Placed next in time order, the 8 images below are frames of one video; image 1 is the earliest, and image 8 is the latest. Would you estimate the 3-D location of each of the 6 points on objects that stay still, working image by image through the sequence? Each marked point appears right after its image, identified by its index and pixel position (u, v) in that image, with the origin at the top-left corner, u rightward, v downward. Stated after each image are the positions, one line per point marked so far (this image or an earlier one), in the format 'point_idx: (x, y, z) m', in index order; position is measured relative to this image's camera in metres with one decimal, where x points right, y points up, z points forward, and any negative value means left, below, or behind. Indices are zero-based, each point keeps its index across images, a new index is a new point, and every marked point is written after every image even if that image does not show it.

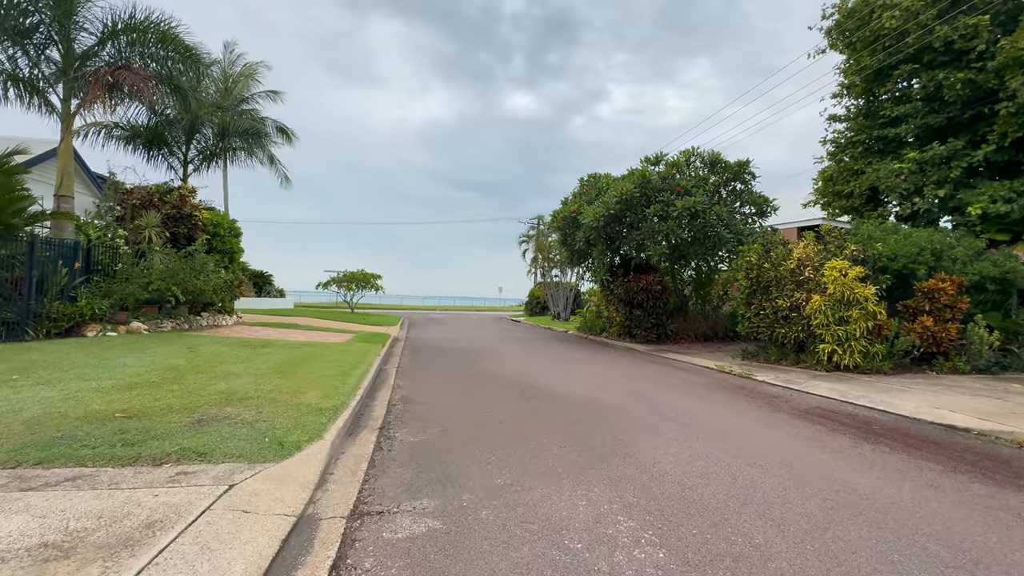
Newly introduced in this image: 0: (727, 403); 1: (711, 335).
0: (+3.6, -1.9, +7.9) m
1: (+7.9, -1.9, +18.4) m
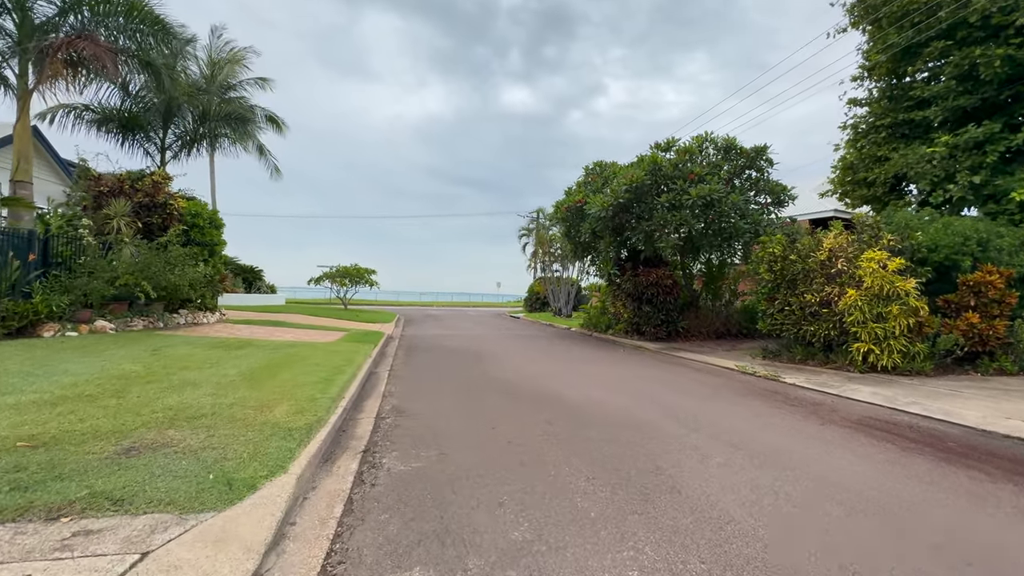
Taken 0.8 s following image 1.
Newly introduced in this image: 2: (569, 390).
0: (+3.8, -1.8, +6.9) m
1: (+8.0, -1.7, +17.4) m
2: (+1.0, -1.8, +8.1) m
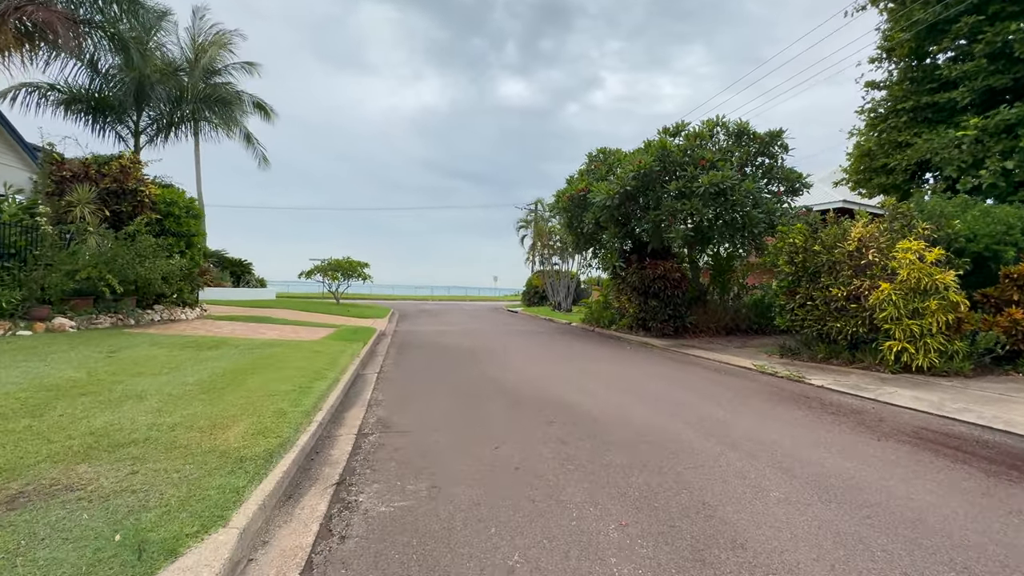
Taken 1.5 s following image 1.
0: (+3.8, -1.7, +6.0) m
1: (+8.0, -1.5, +16.6) m
2: (+1.1, -1.7, +7.2) m
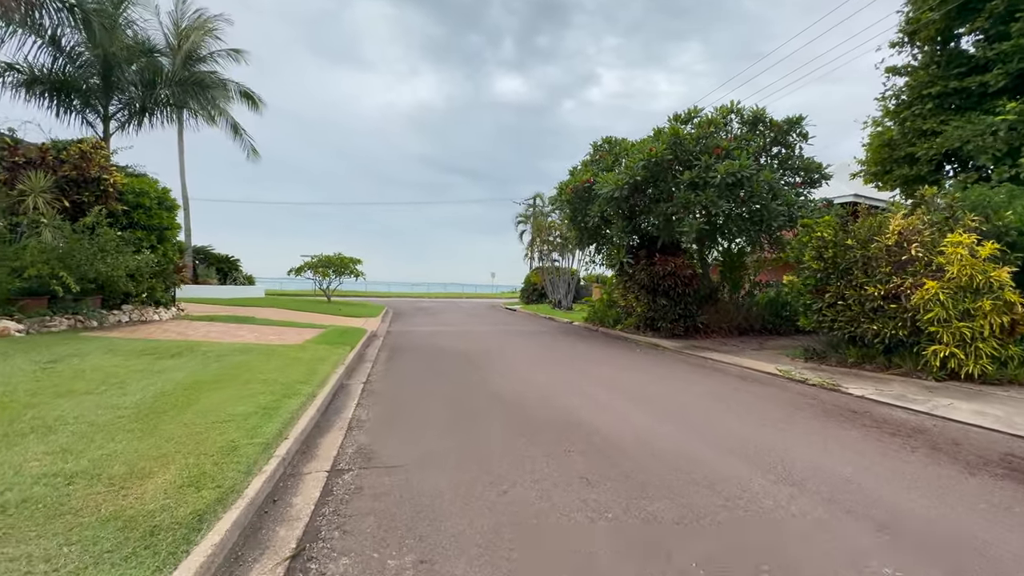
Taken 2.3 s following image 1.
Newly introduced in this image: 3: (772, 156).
0: (+3.9, -1.7, +5.0) m
1: (+8.0, -1.4, +15.7) m
2: (+1.1, -1.7, +6.2) m
3: (+8.1, +4.1, +14.3) m
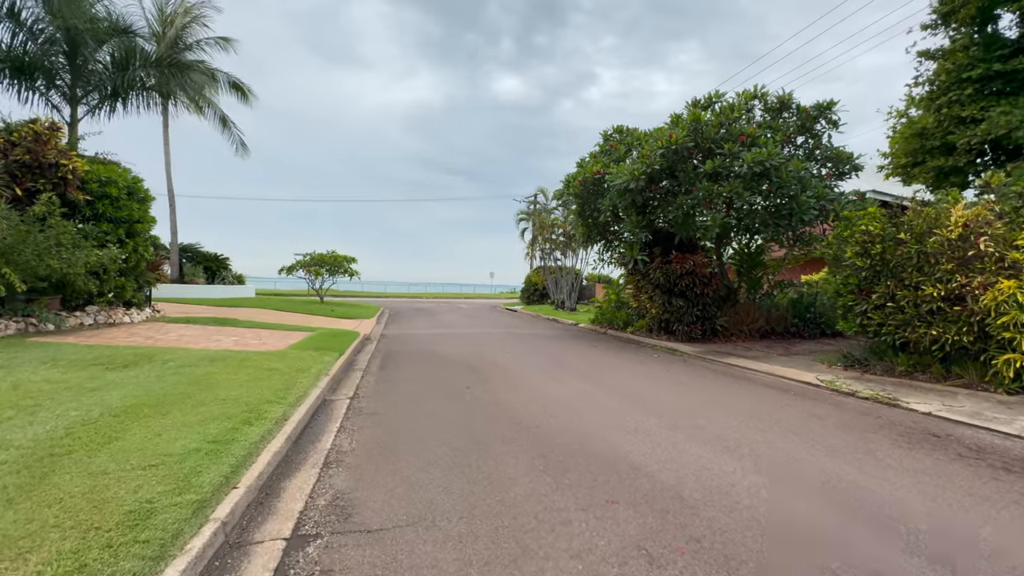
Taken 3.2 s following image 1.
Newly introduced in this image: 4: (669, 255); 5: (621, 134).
0: (+4.1, -1.7, +3.9) m
1: (+8.1, -1.4, +14.6) m
2: (+1.3, -1.7, +5.1) m
3: (+8.3, +4.1, +13.3) m
4: (+4.9, +1.0, +14.4) m
5: (+3.6, +5.1, +15.3) m
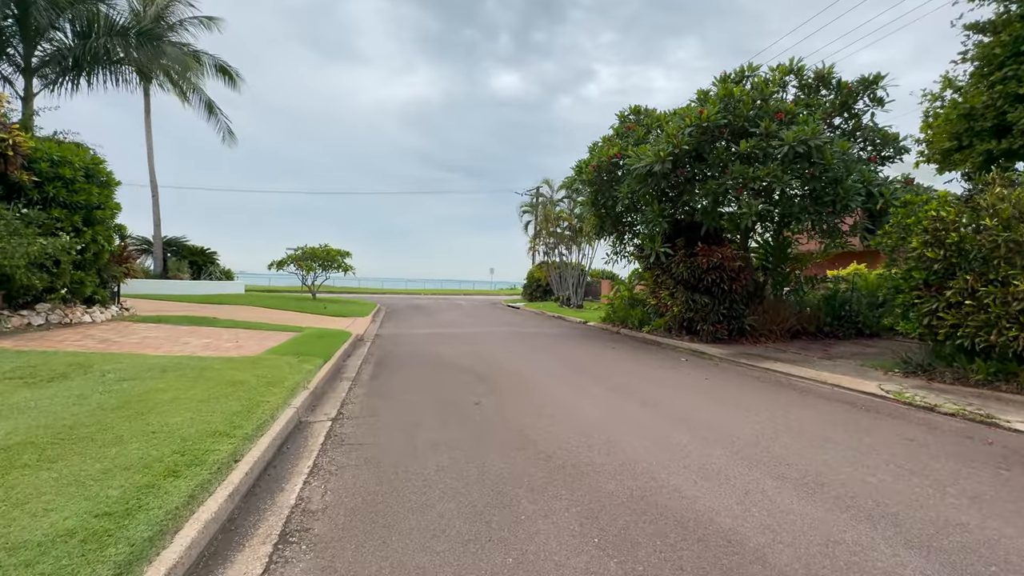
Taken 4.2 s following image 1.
0: (+4.3, -1.7, +2.6) m
1: (+8.3, -1.2, +13.3) m
2: (+1.6, -1.6, +3.8) m
3: (+8.5, +4.2, +12.0) m
4: (+5.1, +1.2, +13.1) m
5: (+3.8, +5.2, +14.0) m
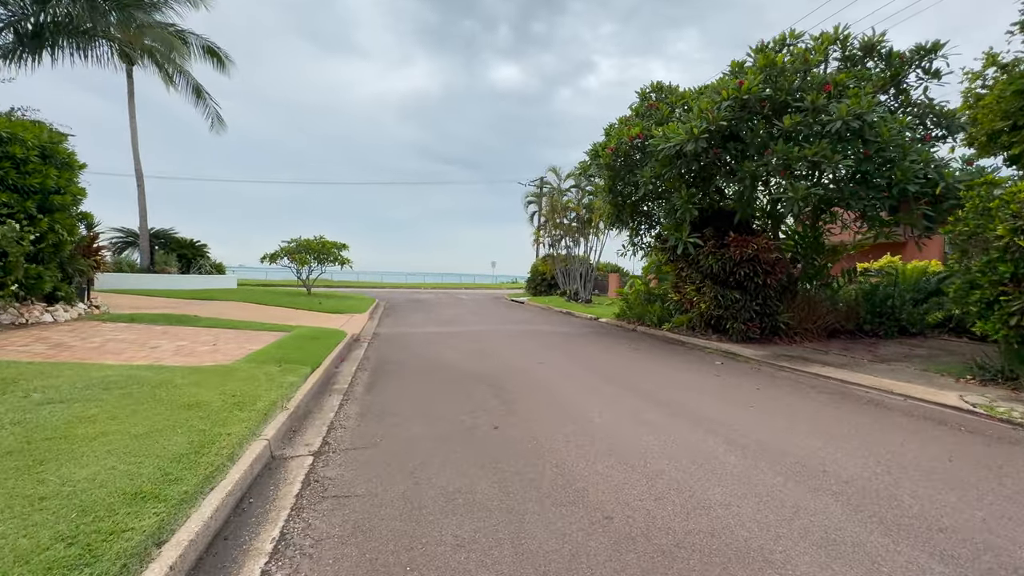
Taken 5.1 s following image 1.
0: (+4.6, -1.7, +1.5) m
1: (+8.6, -1.1, +12.2) m
2: (+1.9, -1.6, +2.7) m
3: (+8.8, +4.4, +10.7) m
4: (+5.4, +1.3, +11.9) m
5: (+4.1, +5.4, +12.7) m
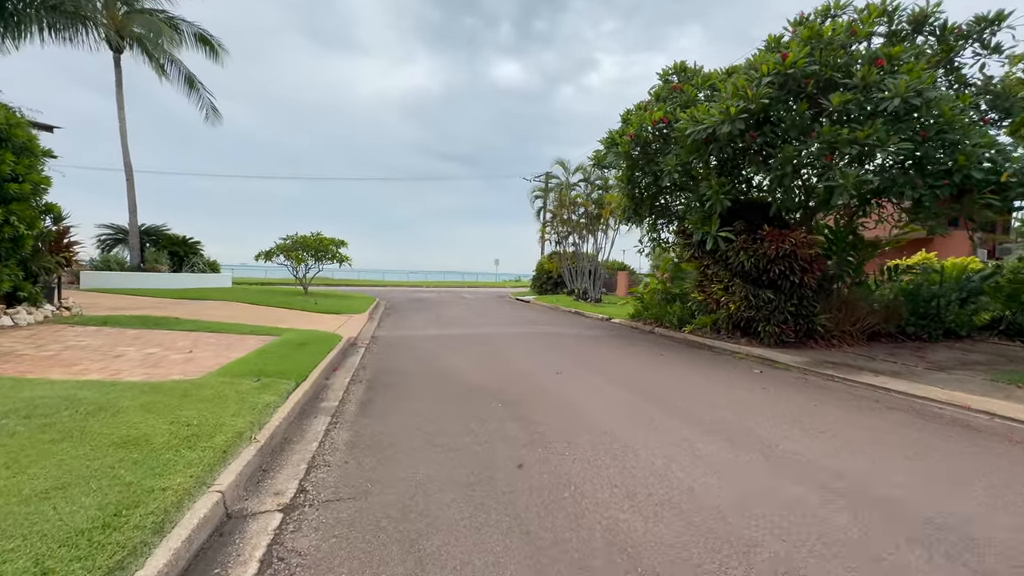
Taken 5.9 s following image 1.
0: (+4.8, -1.7, +0.5) m
1: (+8.8, -1.1, +11.1) m
2: (+2.1, -1.6, +1.7) m
3: (+9.0, +4.4, +9.7) m
4: (+5.6, +1.3, +10.9) m
5: (+4.3, +5.4, +11.7) m
